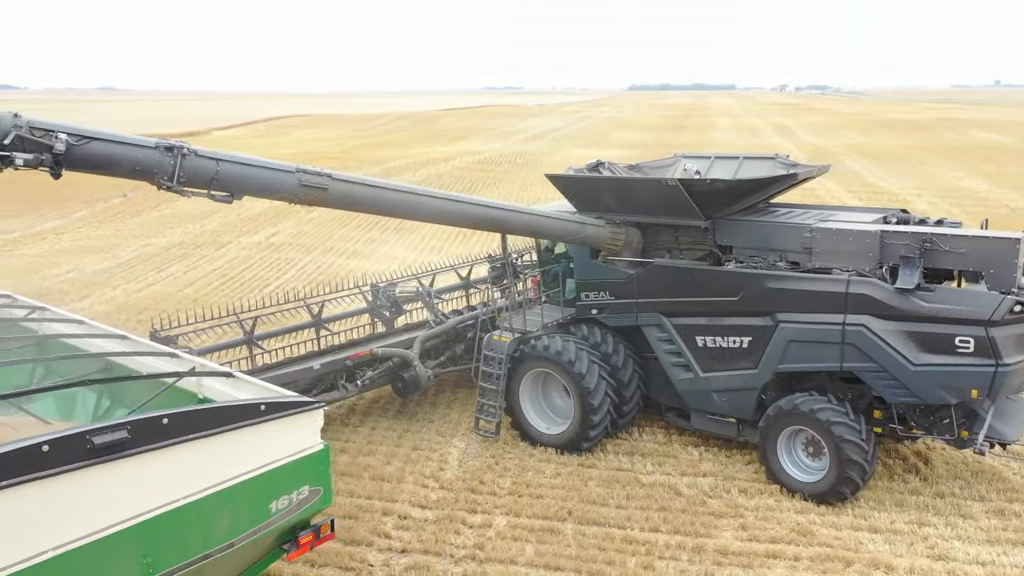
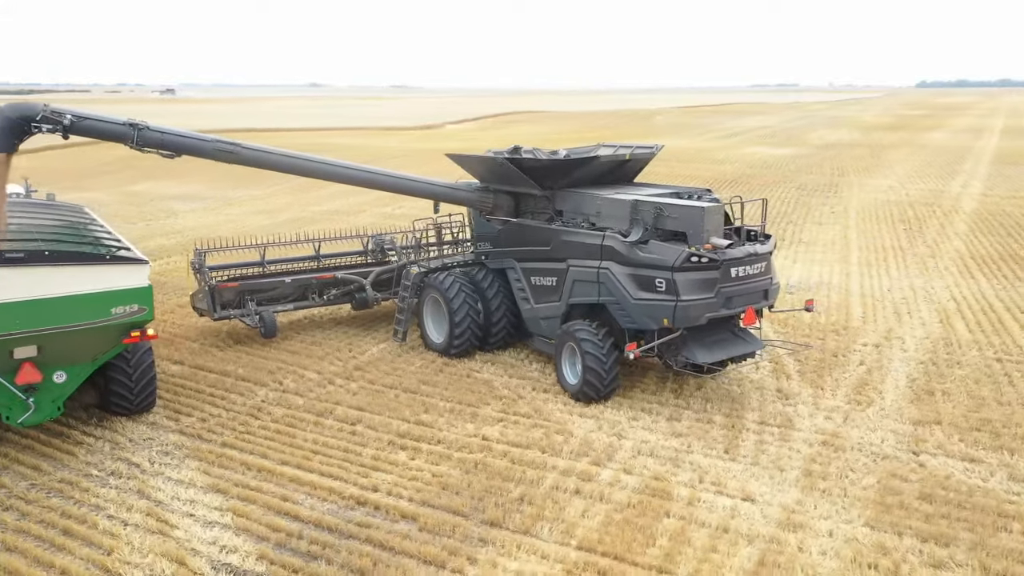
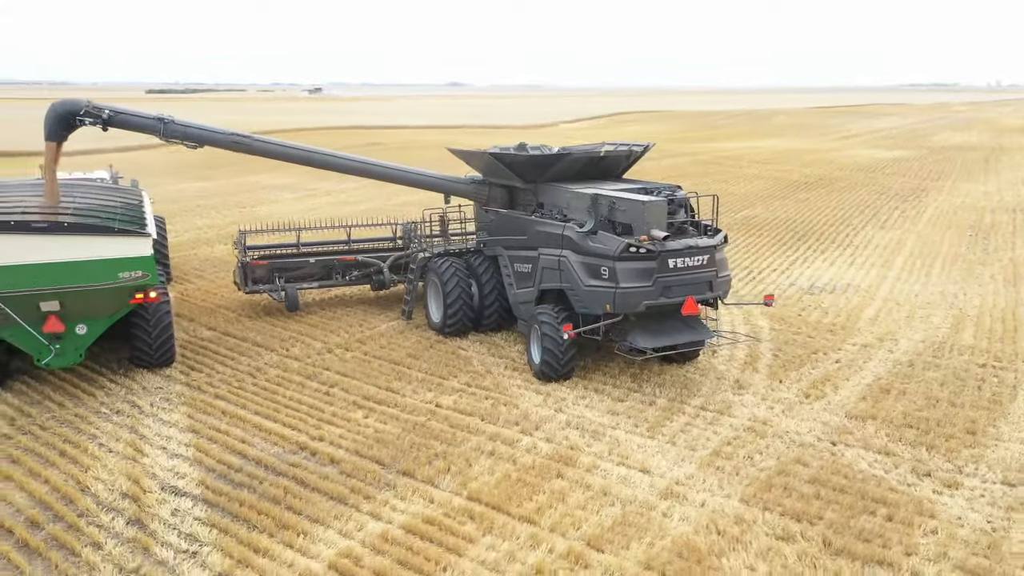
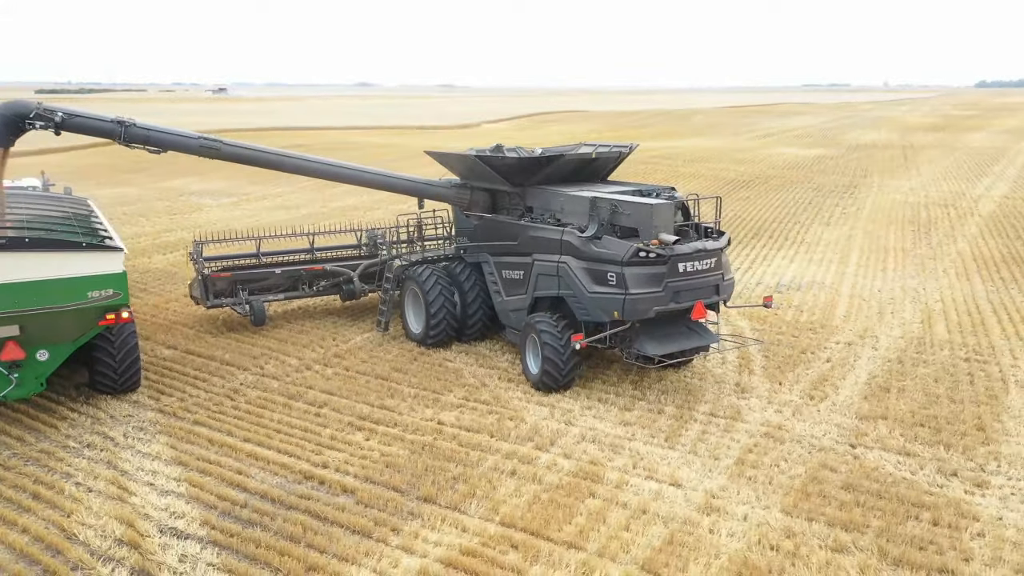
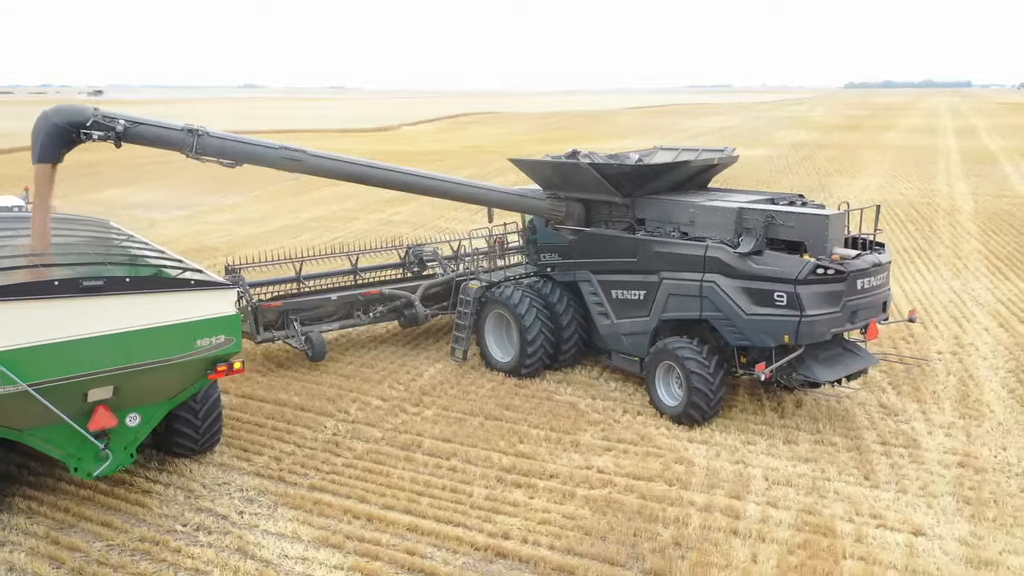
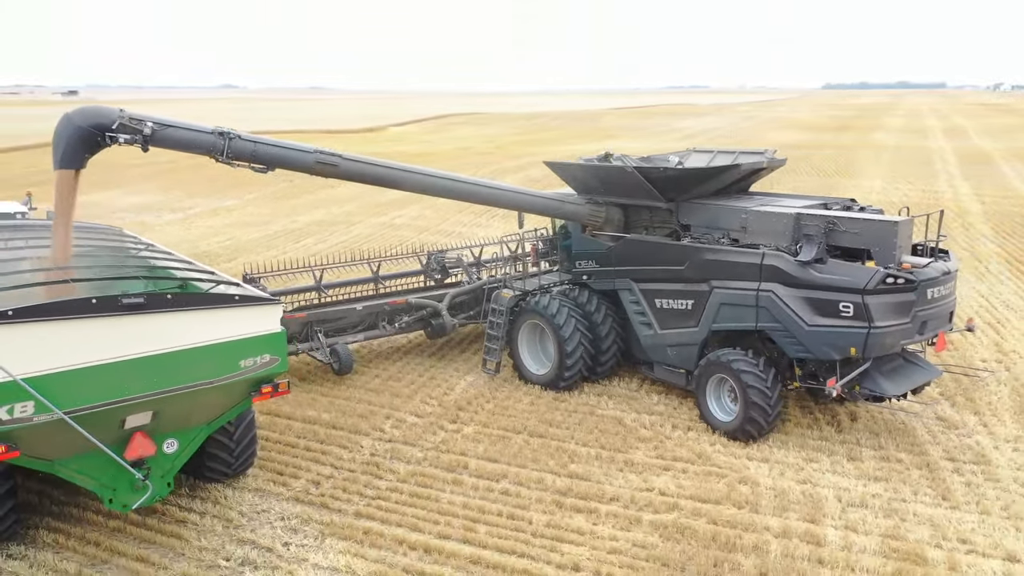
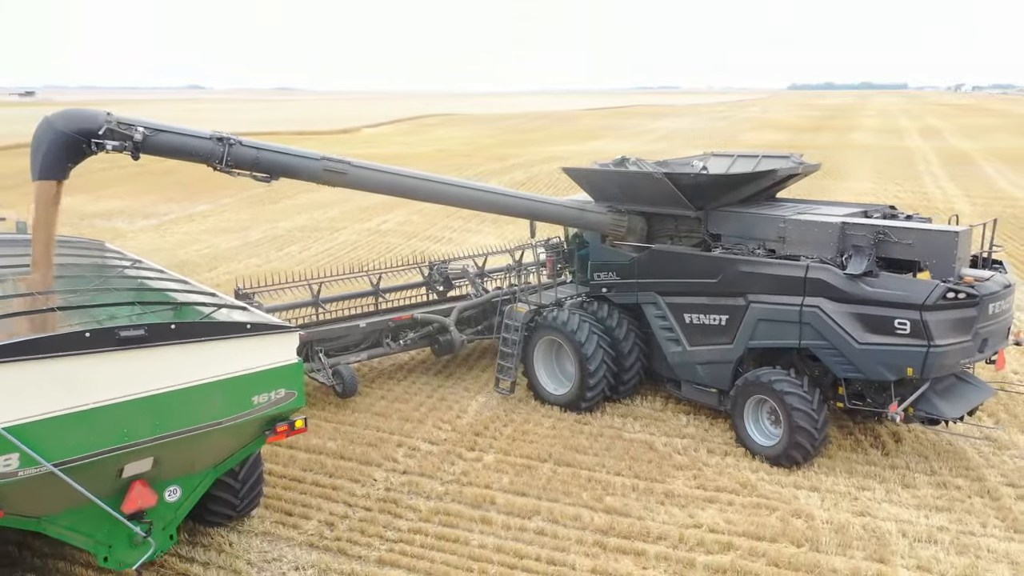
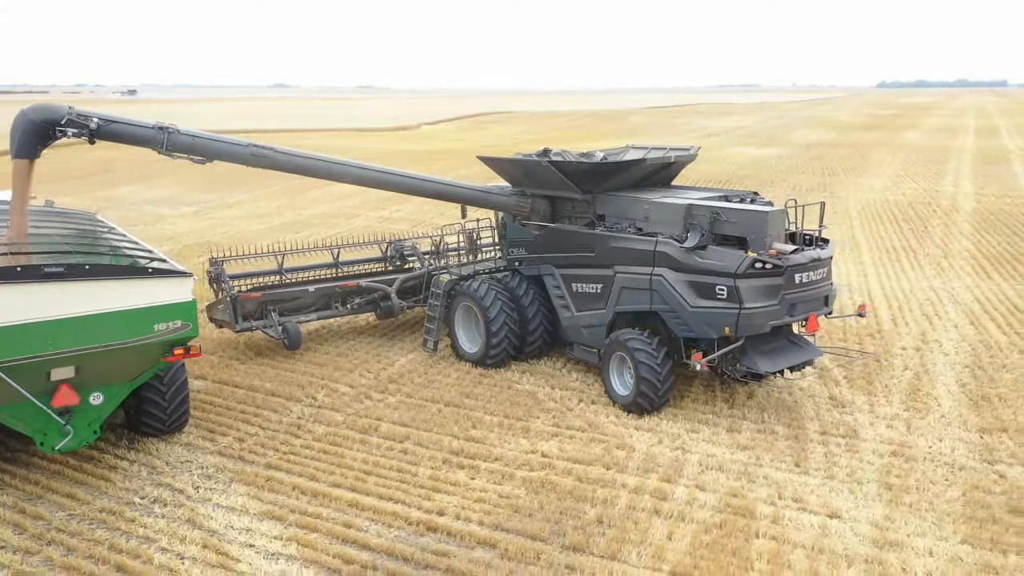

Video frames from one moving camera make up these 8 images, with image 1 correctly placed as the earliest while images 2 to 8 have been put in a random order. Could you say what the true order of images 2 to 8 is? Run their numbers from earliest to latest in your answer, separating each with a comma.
7, 6, 5, 8, 2, 4, 3
